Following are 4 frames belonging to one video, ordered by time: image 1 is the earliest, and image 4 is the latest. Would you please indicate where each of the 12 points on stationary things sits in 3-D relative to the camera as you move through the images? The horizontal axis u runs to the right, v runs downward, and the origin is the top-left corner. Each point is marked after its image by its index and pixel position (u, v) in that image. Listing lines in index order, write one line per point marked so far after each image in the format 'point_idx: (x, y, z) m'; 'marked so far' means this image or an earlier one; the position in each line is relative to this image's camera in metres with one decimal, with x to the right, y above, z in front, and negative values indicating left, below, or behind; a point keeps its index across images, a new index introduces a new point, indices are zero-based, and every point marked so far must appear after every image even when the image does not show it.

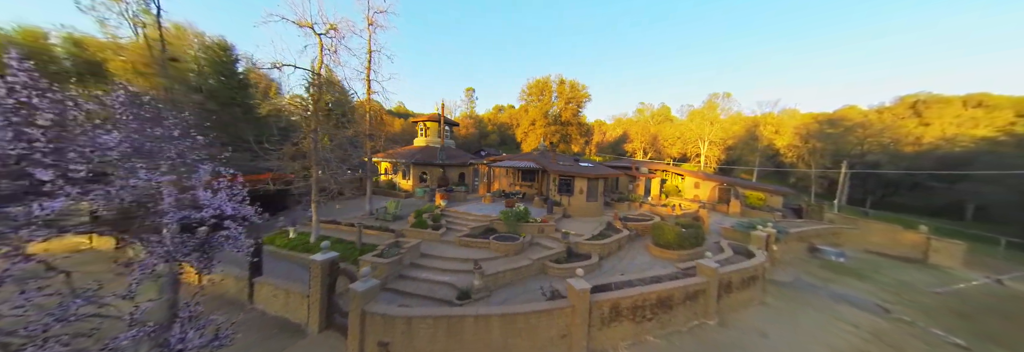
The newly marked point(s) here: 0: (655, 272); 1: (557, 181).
0: (+4.8, -3.2, +8.1) m
1: (+2.9, -0.4, +15.7) m
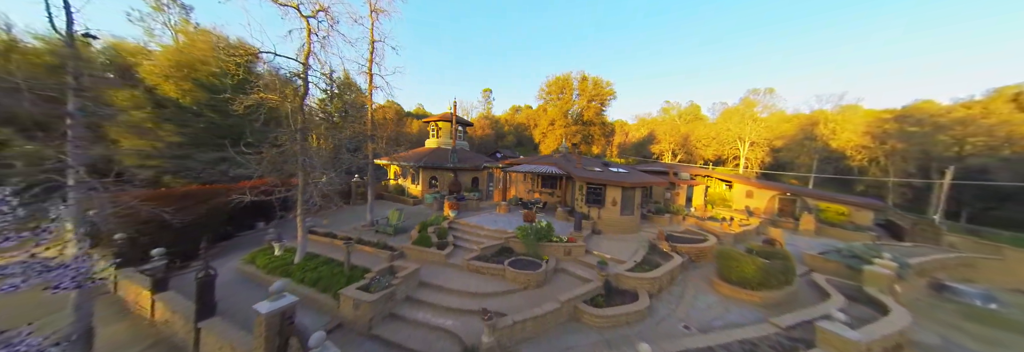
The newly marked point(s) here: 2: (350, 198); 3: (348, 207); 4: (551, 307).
0: (+5.4, -3.6, +5.6) m
1: (+4.0, -0.8, +13.3) m
2: (-10.9, -1.5, +15.9) m
3: (-10.2, -2.0, +14.8) m
4: (+1.0, -3.4, +6.2) m
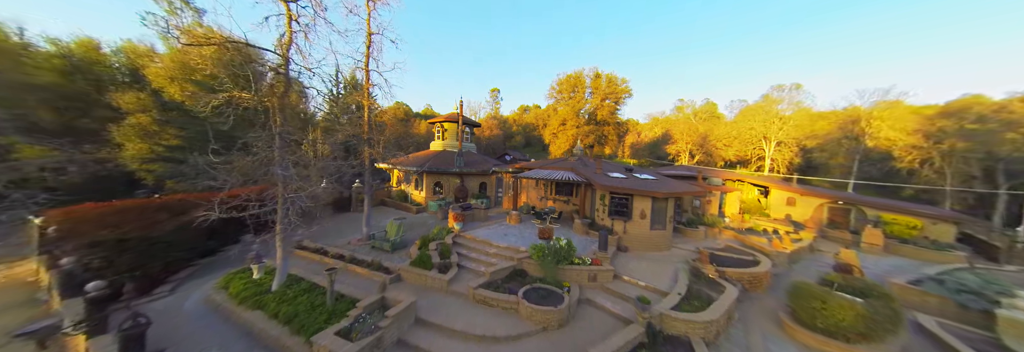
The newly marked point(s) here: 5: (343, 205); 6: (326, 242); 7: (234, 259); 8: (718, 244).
0: (+5.7, -4.0, +3.9) m
1: (+4.6, -1.1, +11.7) m
2: (-10.2, -1.9, +14.7) m
3: (-9.6, -2.3, +13.6) m
4: (+1.4, -3.7, +4.7) m
5: (-10.2, -1.7, +14.7) m
6: (-7.9, -2.8, +10.1) m
7: (-10.9, -3.2, +9.4) m
8: (+10.2, -3.3, +11.8) m
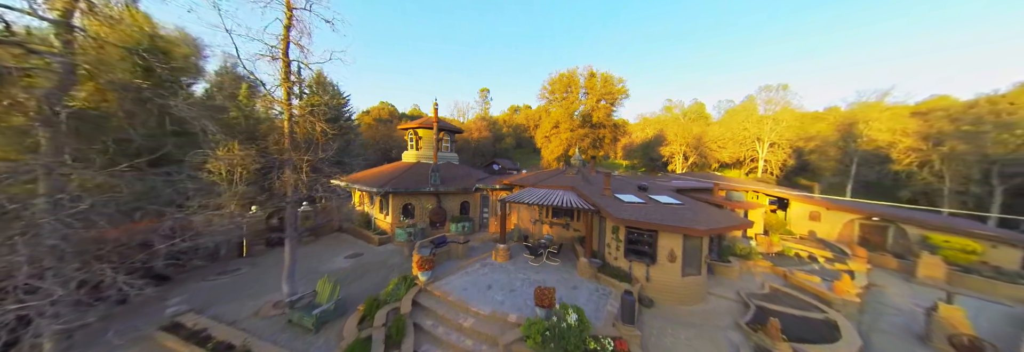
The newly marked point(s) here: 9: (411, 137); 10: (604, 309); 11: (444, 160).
0: (+5.6, -4.9, +1.3) m
1: (+4.1, -2.1, +9.0) m
2: (-10.8, -3.1, +11.3) m
3: (-10.2, -3.5, +10.2) m
4: (+1.2, -4.8, +1.8) m
5: (-10.9, -2.9, +11.3) m
6: (-8.3, -3.9, +6.8) m
7: (-11.3, -4.4, +5.9) m
8: (+9.7, -4.2, +9.3) m
9: (-7.1, +2.8, +16.9) m
10: (+2.7, -4.0, +7.2) m
11: (-4.8, +1.2, +17.3) m
